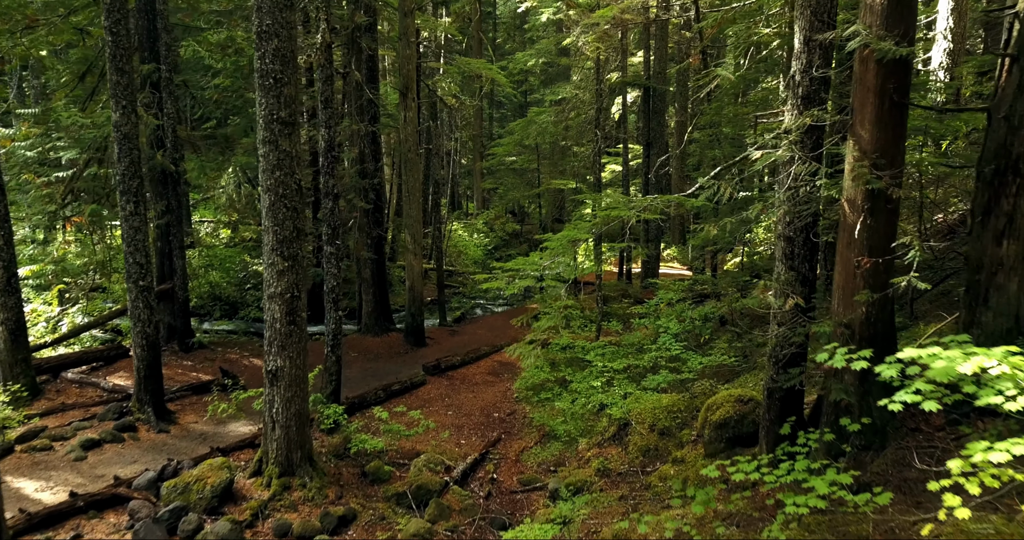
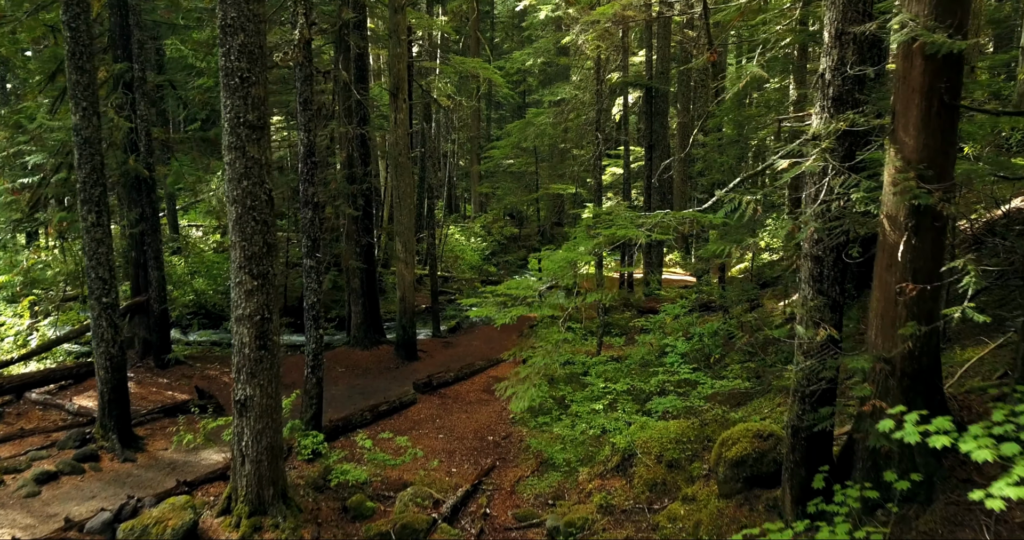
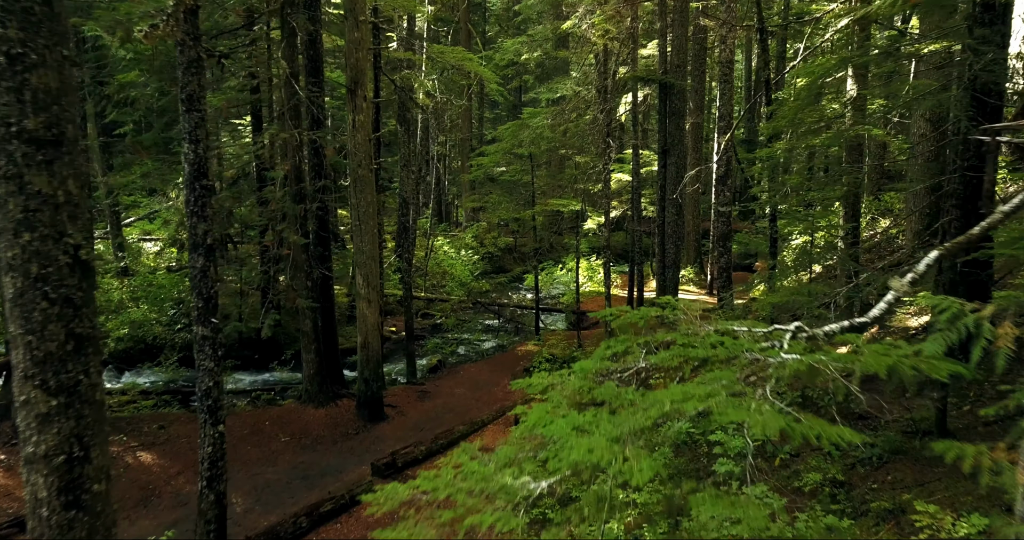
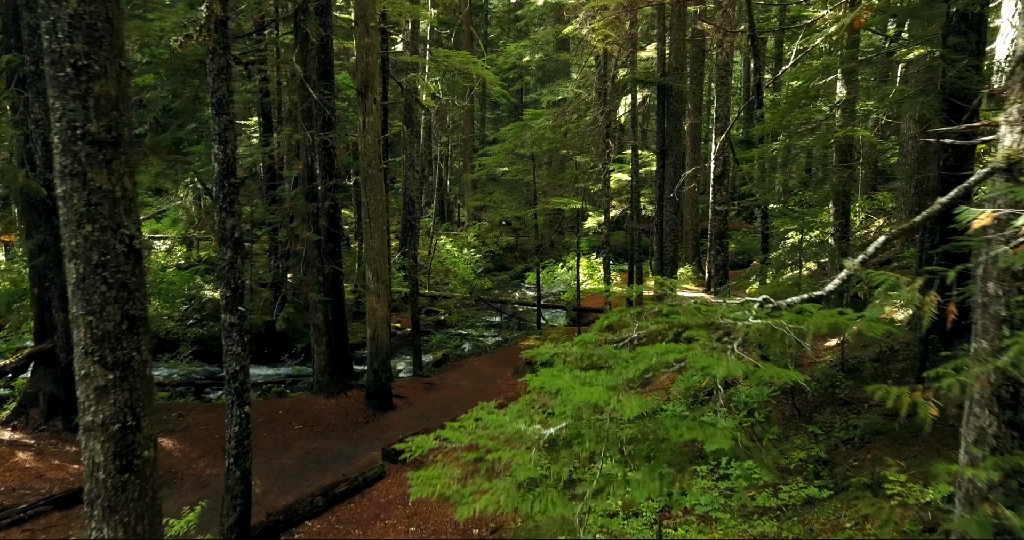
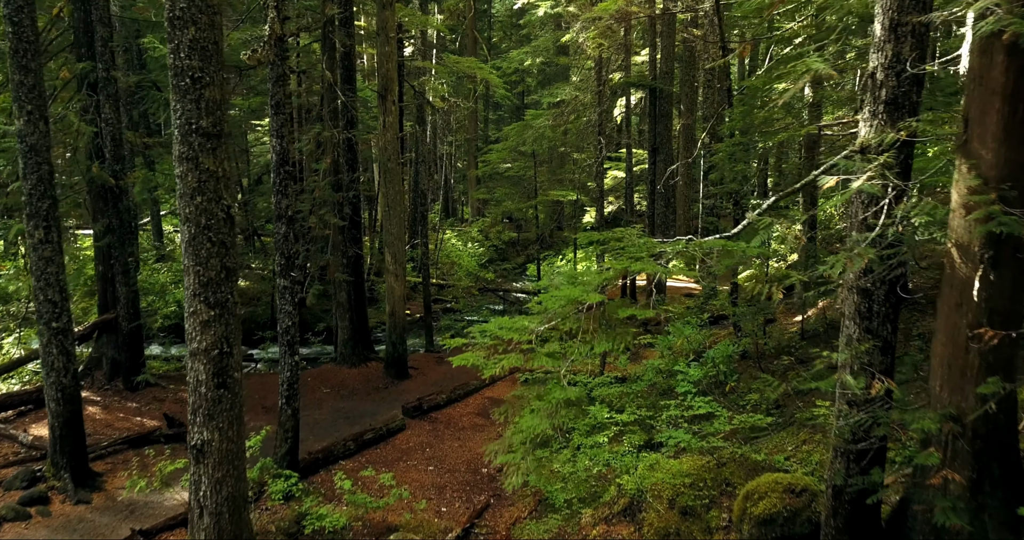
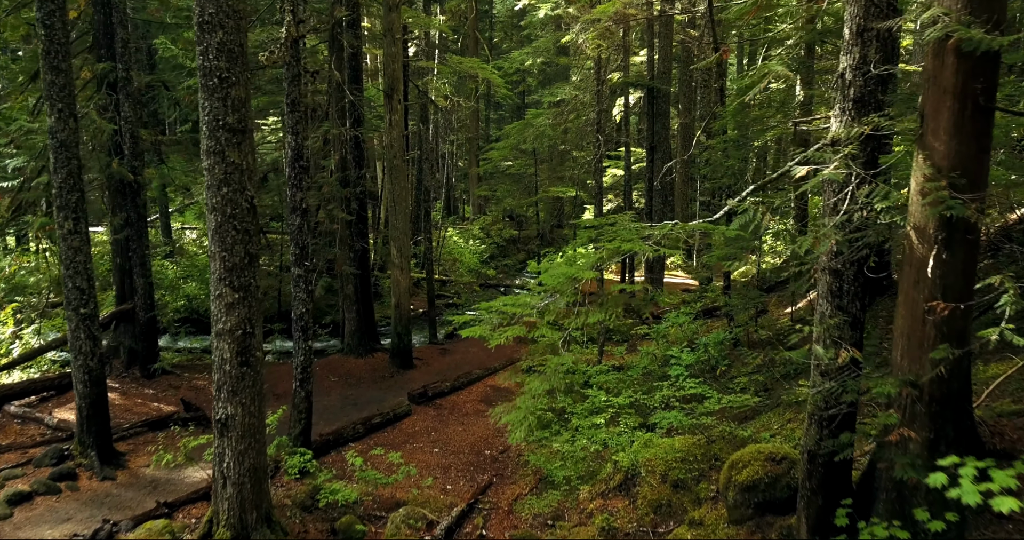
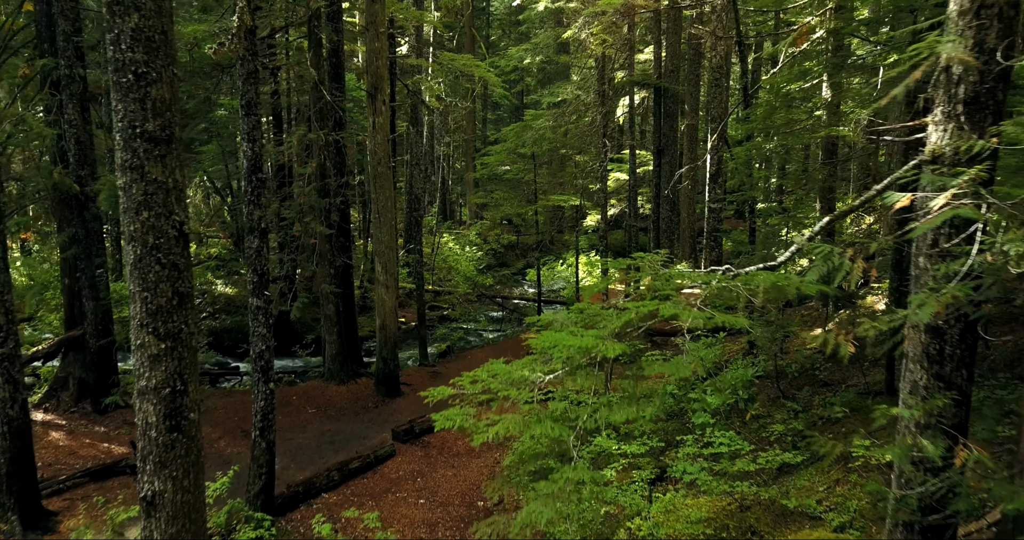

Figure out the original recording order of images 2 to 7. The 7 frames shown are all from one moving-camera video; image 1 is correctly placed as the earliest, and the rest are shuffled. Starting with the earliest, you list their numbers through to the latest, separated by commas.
2, 6, 5, 7, 4, 3
